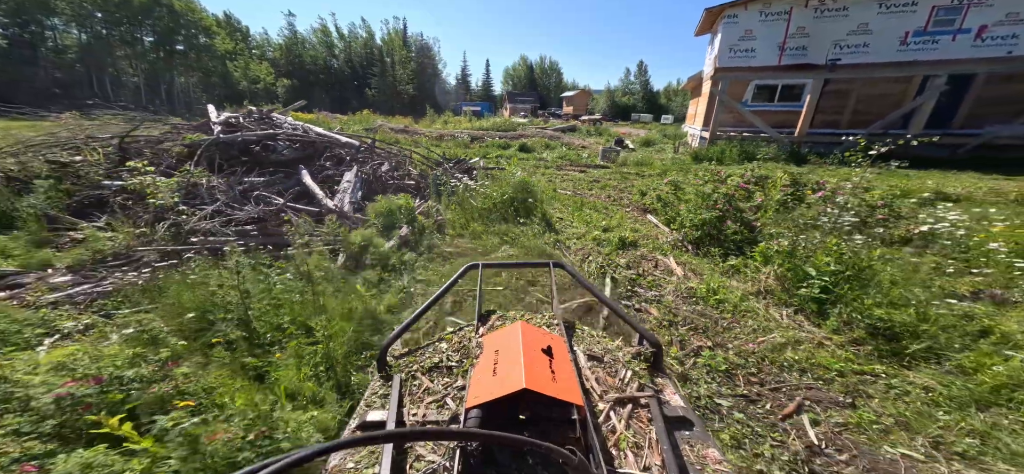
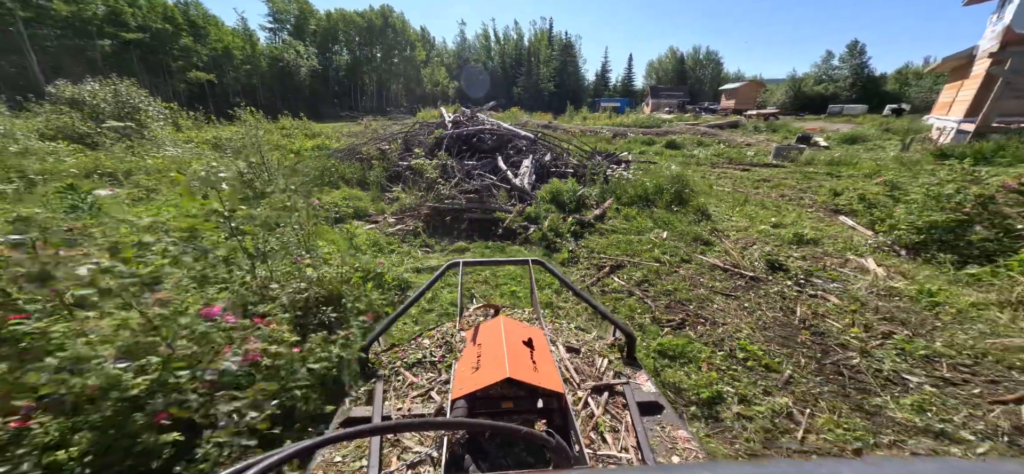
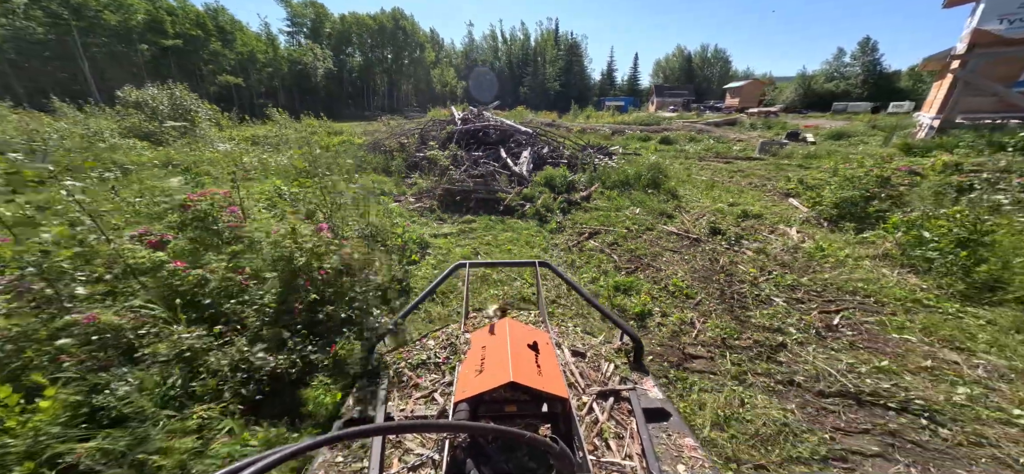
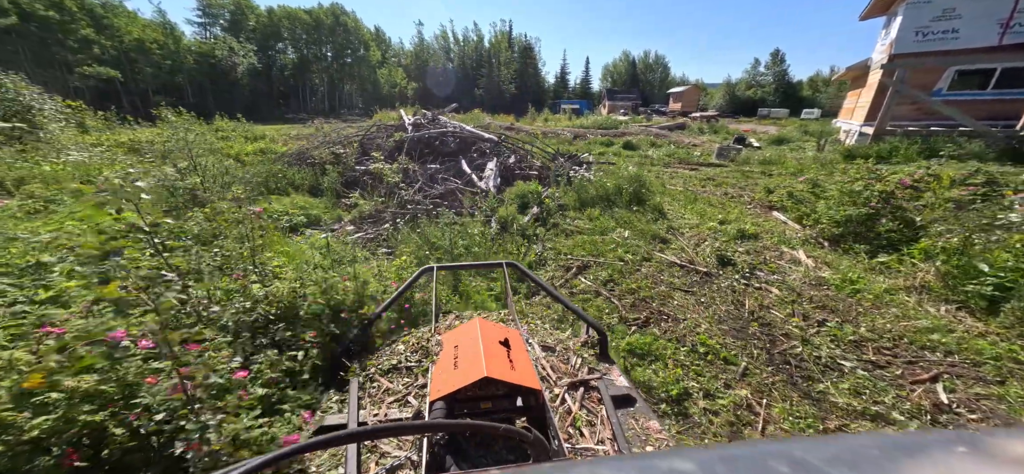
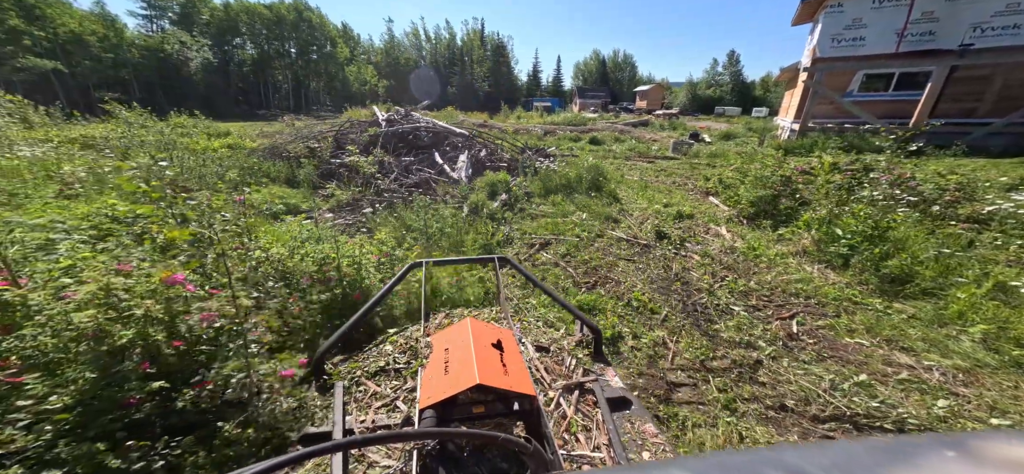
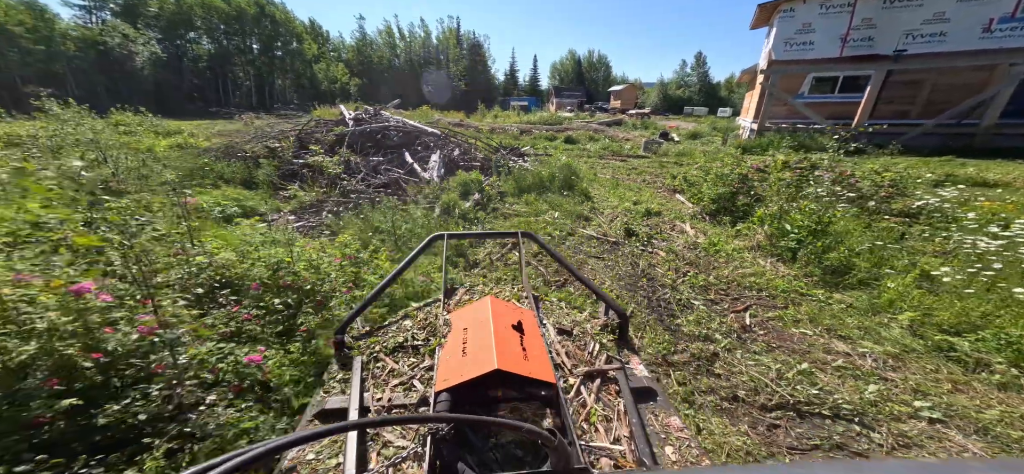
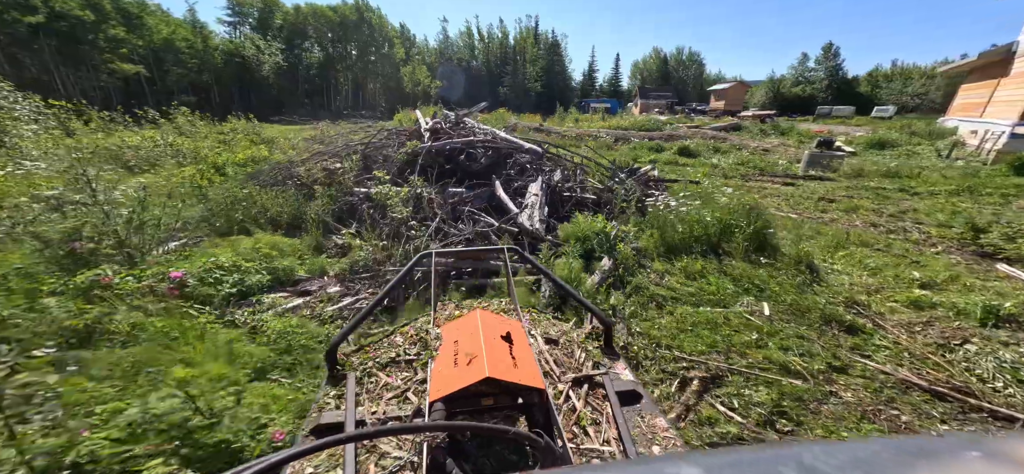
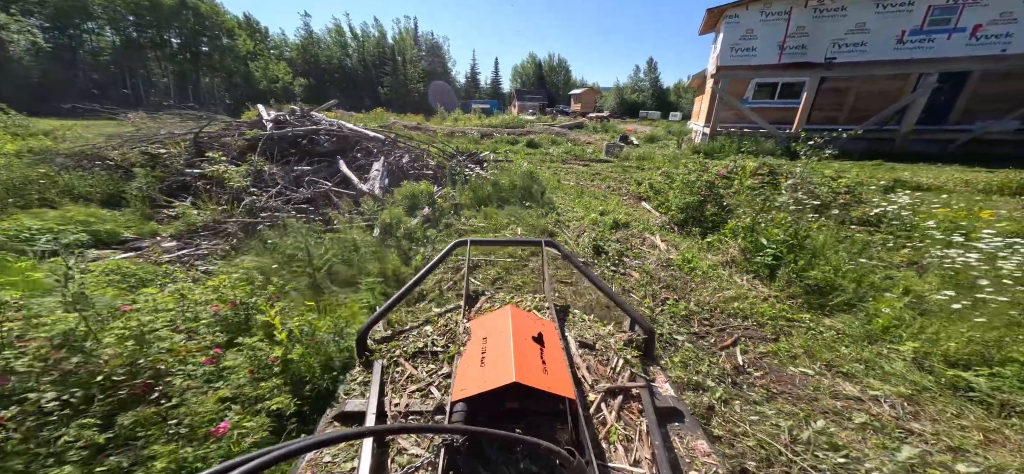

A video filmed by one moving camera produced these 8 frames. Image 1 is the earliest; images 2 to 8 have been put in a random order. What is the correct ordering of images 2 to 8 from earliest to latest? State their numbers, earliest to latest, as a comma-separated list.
8, 6, 5, 4, 7, 2, 3
